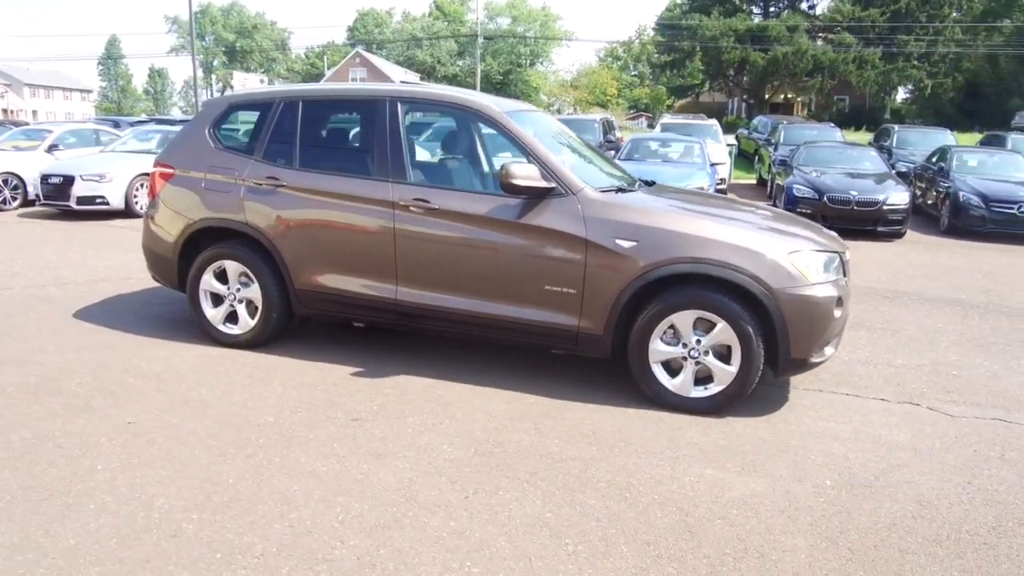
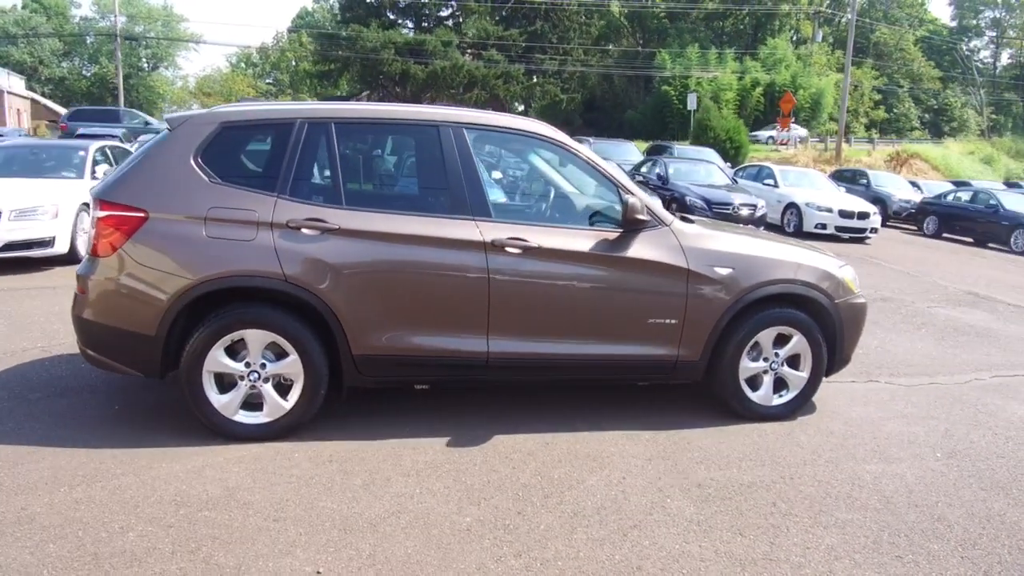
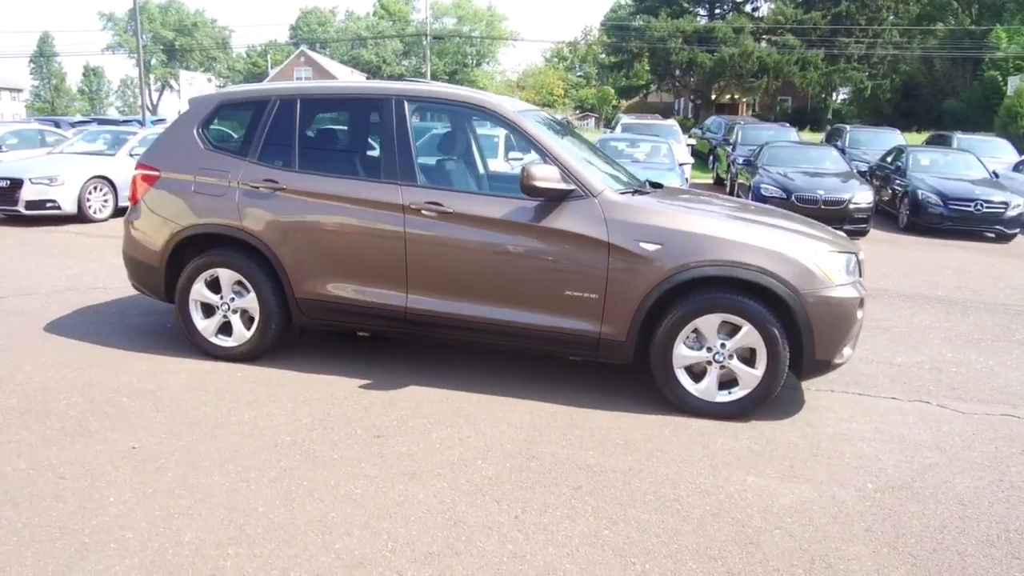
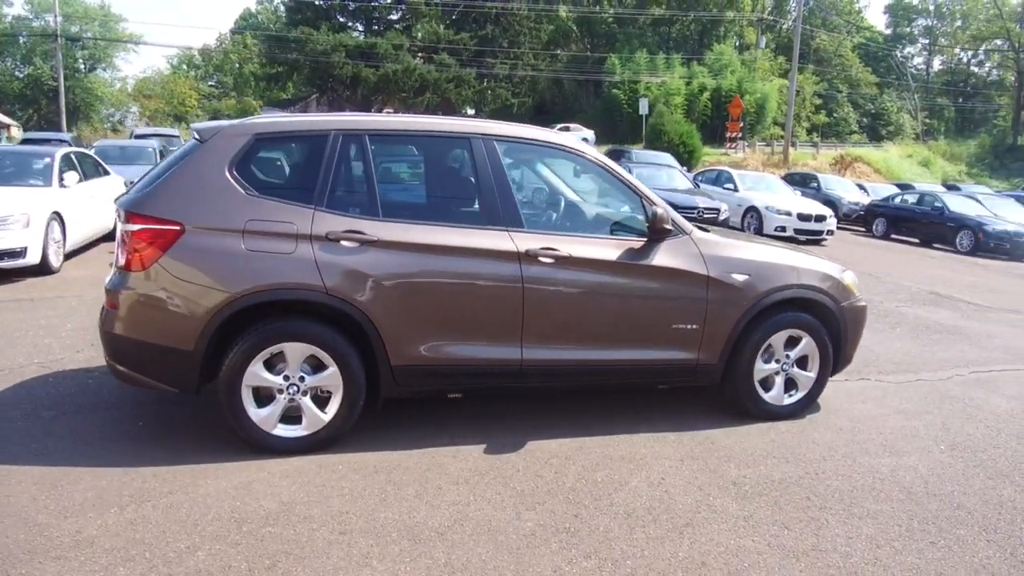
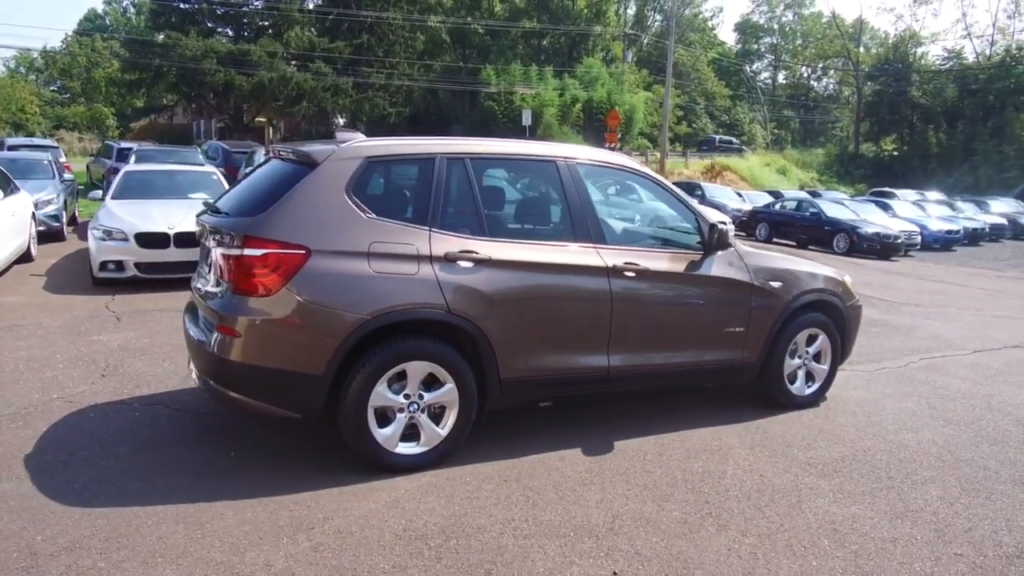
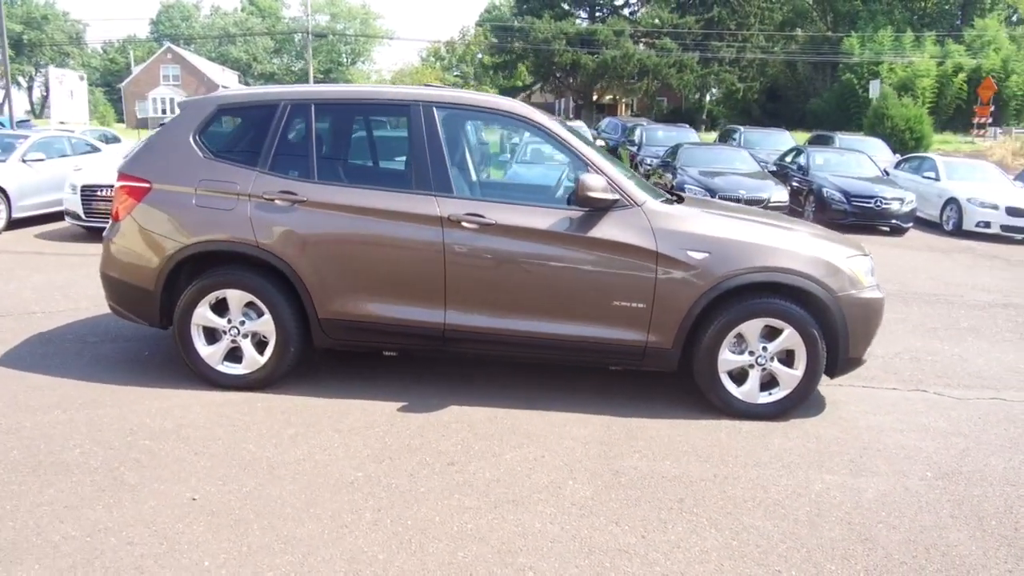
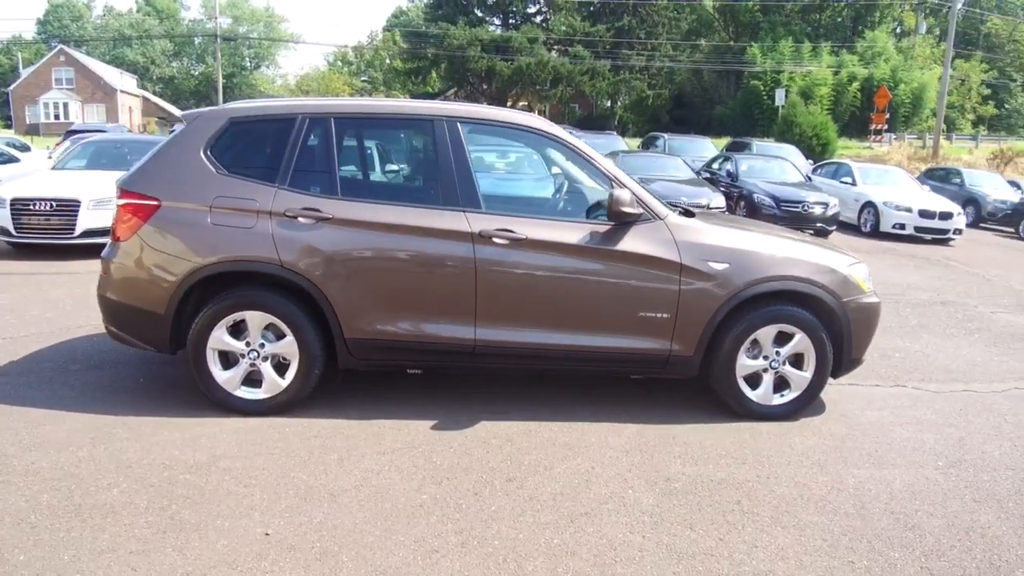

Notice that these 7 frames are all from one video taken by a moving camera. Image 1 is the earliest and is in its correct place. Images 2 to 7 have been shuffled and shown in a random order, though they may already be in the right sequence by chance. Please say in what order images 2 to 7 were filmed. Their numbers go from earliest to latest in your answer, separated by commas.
3, 6, 7, 2, 4, 5
